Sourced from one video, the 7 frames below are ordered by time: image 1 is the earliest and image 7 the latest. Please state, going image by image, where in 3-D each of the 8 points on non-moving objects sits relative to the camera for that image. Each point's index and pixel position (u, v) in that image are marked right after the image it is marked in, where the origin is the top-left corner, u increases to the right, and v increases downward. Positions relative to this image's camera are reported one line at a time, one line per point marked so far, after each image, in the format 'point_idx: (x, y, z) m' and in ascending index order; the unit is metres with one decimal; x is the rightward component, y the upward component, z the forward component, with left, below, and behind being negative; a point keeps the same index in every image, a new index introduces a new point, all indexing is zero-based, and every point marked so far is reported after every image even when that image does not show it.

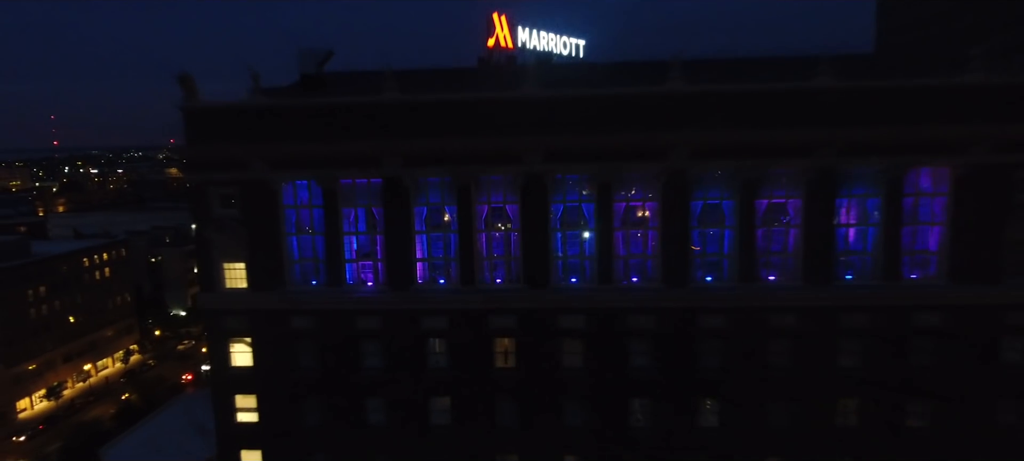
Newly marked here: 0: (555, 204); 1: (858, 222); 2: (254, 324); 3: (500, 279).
0: (+1.0, +0.6, +13.1) m
1: (+7.5, +0.1, +12.7) m
2: (-6.0, -2.2, +14.1) m
3: (-0.3, -1.1, +13.6) m
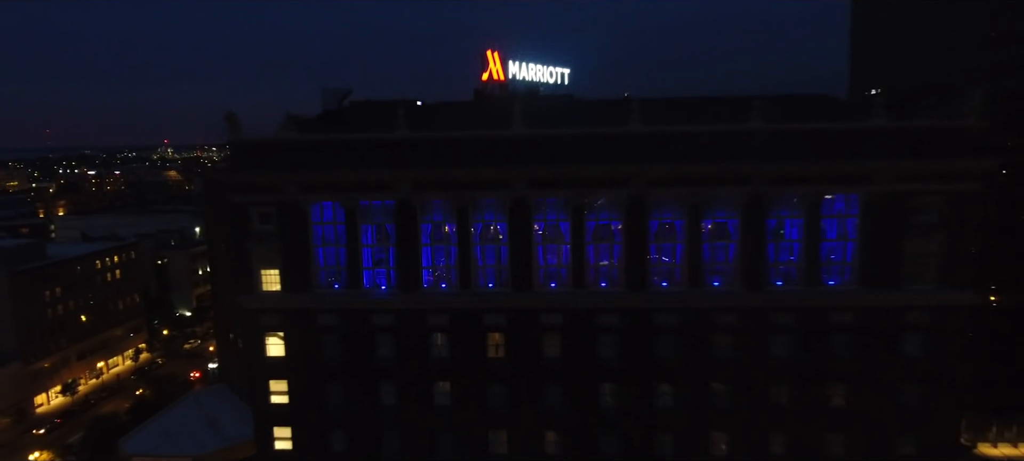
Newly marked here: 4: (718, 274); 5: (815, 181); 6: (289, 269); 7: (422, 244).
0: (+0.7, +0.3, +15.9) m
1: (+7.2, -0.2, +15.6) m
2: (-6.3, -2.5, +16.8) m
3: (-0.6, -1.5, +16.3) m
4: (+5.5, -1.1, +15.8) m
5: (+7.7, +1.3, +15.1) m
6: (-6.1, -1.1, +16.6) m
7: (-2.4, -0.3, +16.2) m
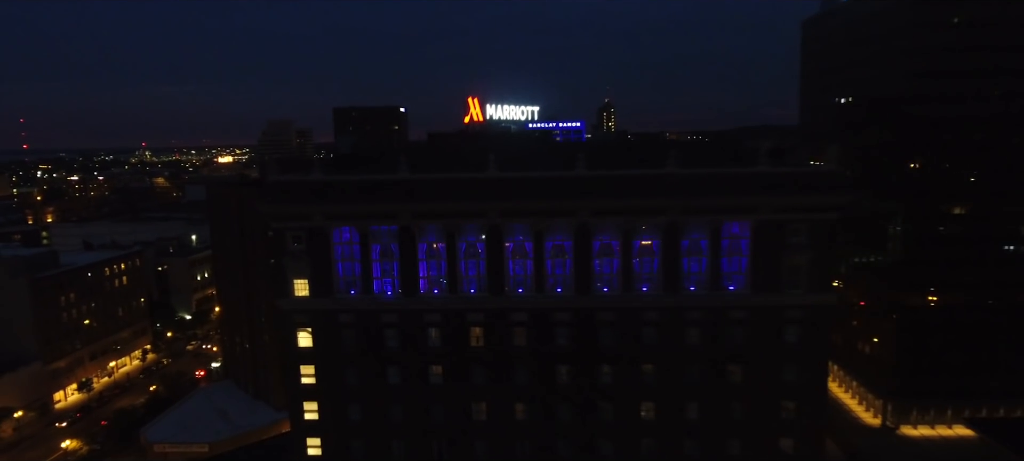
0: (-0.1, -0.4, +20.9) m
1: (+6.4, -0.9, +20.7) m
2: (-7.1, -3.2, +21.6) m
3: (-1.4, -2.1, +21.2) m
4: (+4.7, -1.7, +20.9) m
5: (+6.9, +0.6, +20.2) m
6: (-7.0, -1.7, +21.4) m
7: (-3.3, -1.0, +21.1) m
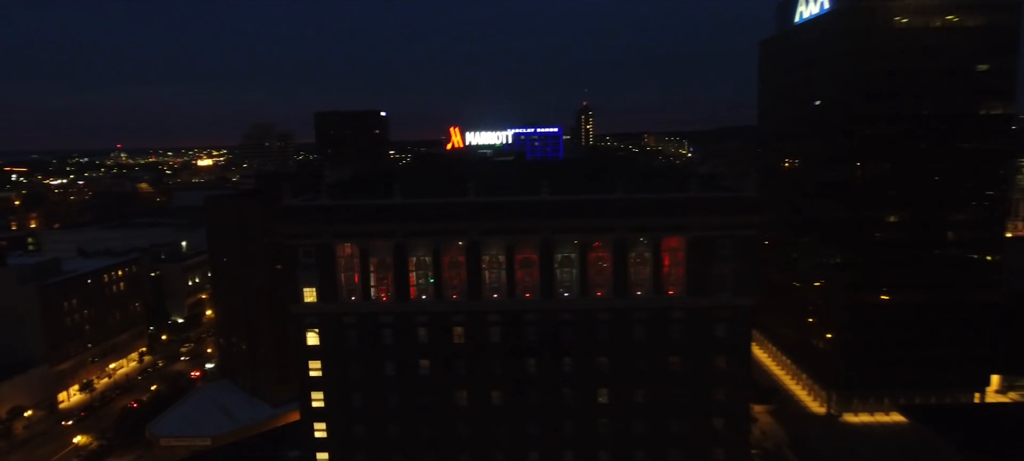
0: (-1.1, -1.0, +24.9) m
1: (+5.4, -1.5, +25.0) m
2: (-8.1, -3.8, +25.4) m
3: (-2.4, -2.7, +25.3) m
4: (+3.7, -2.3, +25.1) m
5: (+6.0, 0.0, +24.5) m
6: (-7.9, -2.4, +25.2) m
7: (-4.2, -1.6, +25.1) m
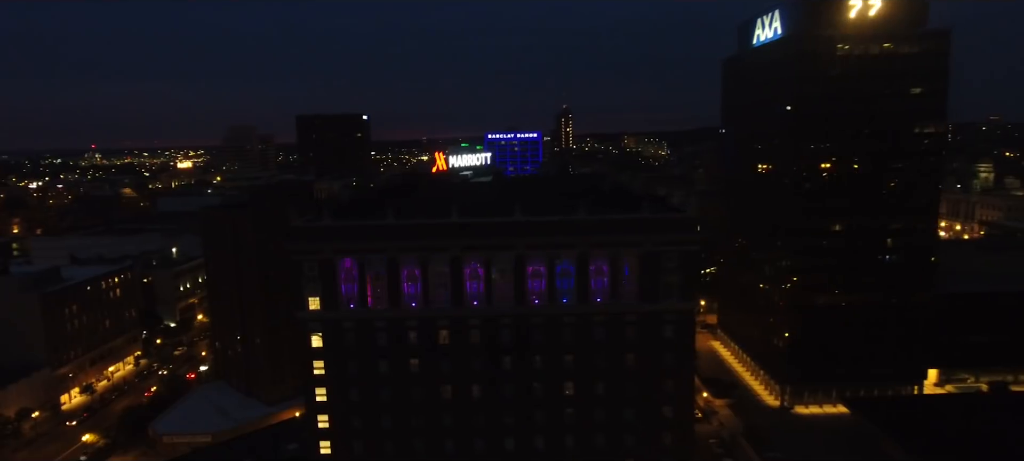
0: (-2.2, -1.8, +28.9) m
1: (+4.4, -2.2, +29.1) m
2: (-9.2, -4.6, +29.1) m
3: (-3.4, -3.5, +29.2) m
4: (+2.6, -3.1, +29.2) m
5: (+4.9, -0.7, +28.7) m
6: (-9.0, -3.2, +29.0) m
7: (-5.3, -2.4, +28.9) m
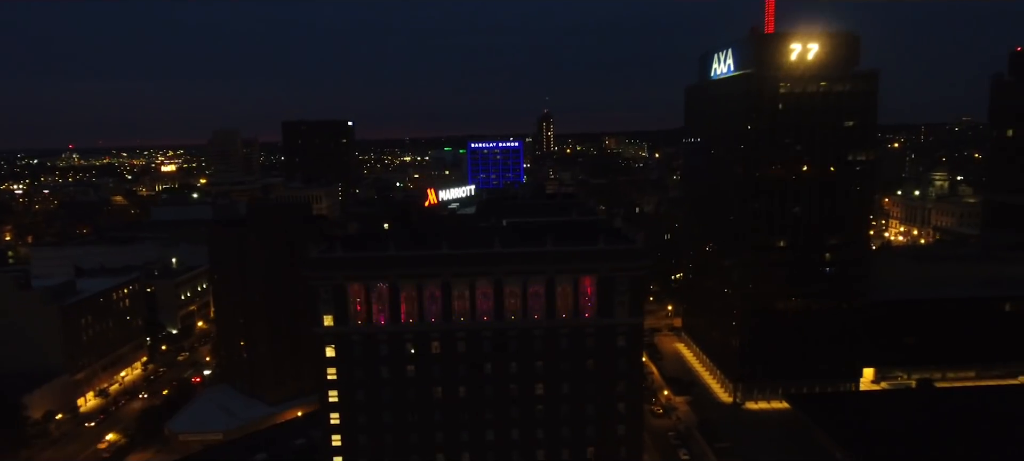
0: (-3.3, -3.5, +34.9) m
1: (+3.2, -3.9, +35.3) m
2: (-10.4, -6.3, +34.9) m
3: (-4.6, -5.2, +35.1) m
4: (+1.4, -4.8, +35.3) m
5: (+3.7, -2.4, +34.9) m
6: (-10.2, -4.9, +34.8) m
7: (-6.5, -4.1, +34.8) m
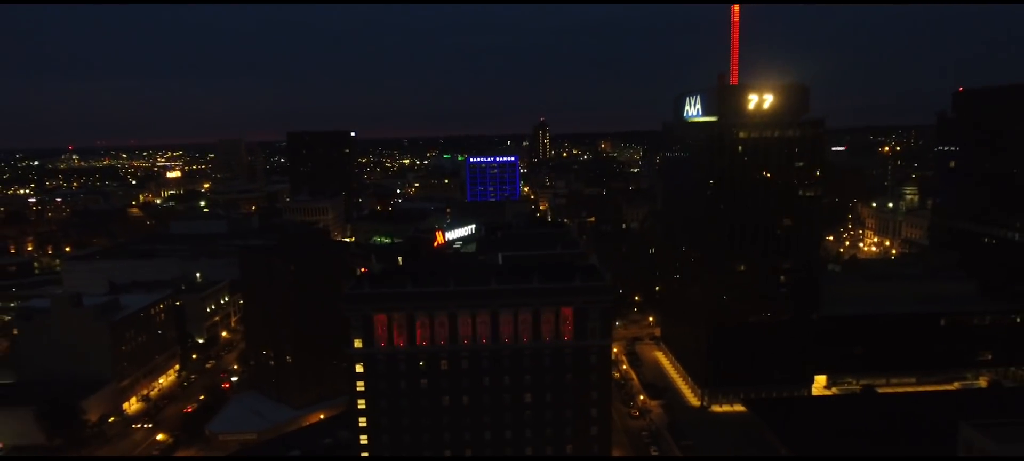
0: (-3.8, -6.4, +43.3) m
1: (+2.7, -6.8, +43.8) m
2: (-10.8, -9.2, +43.4) m
3: (-5.1, -8.1, +43.6) m
4: (+1.0, -7.7, +43.8) m
5: (+3.2, -5.3, +43.4) m
6: (-10.7, -7.8, +43.2) m
7: (-7.0, -7.0, +43.3) m
